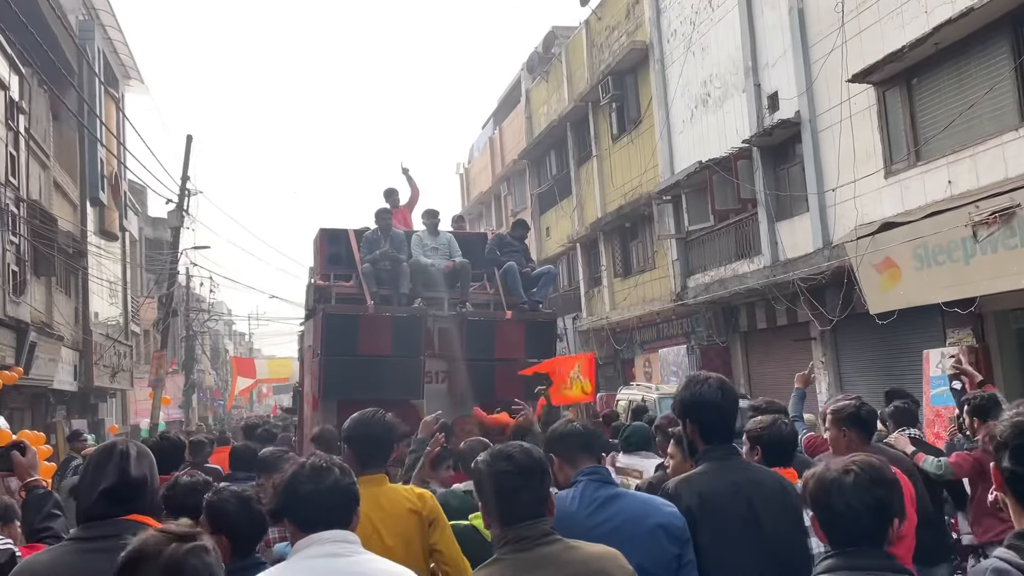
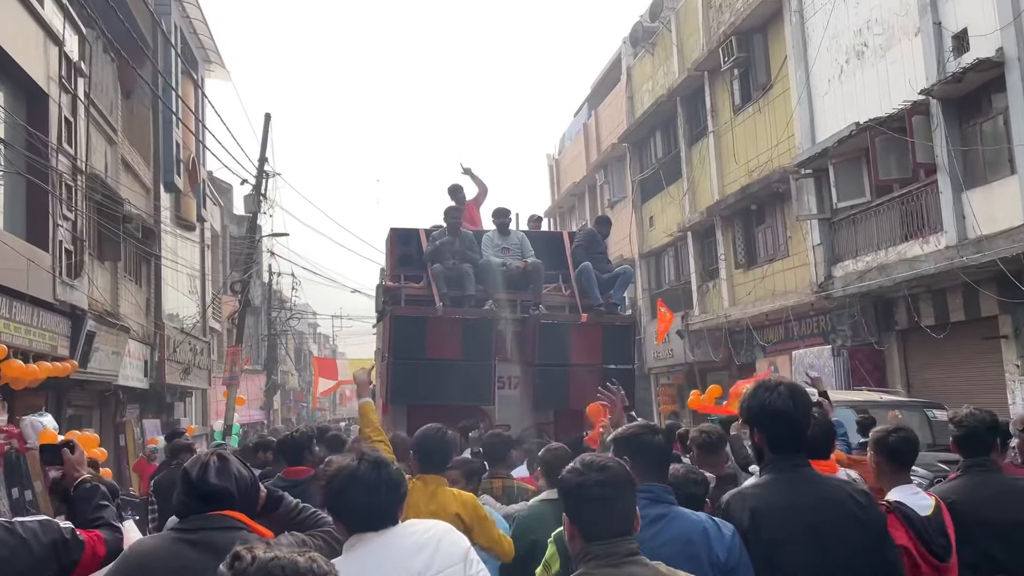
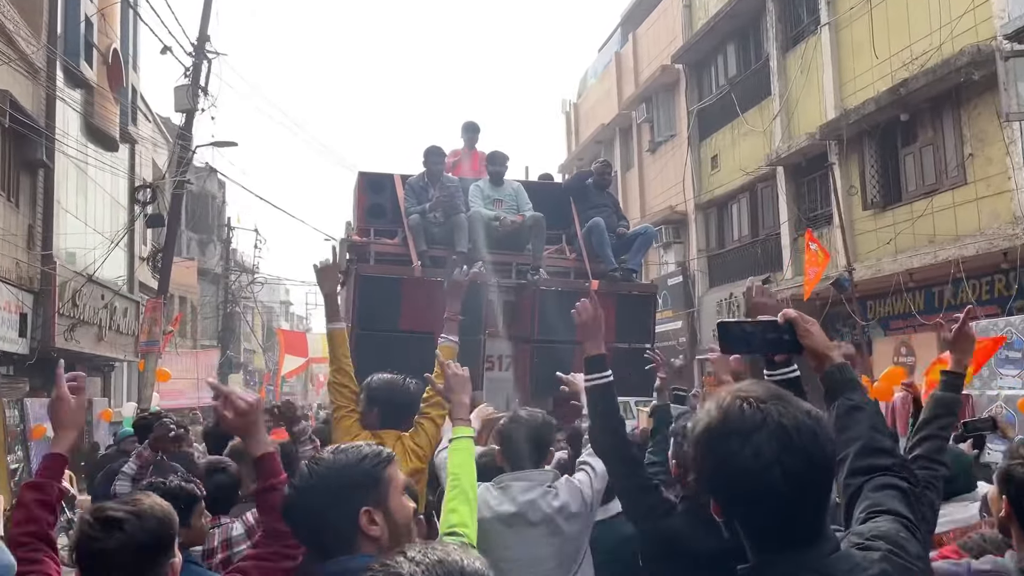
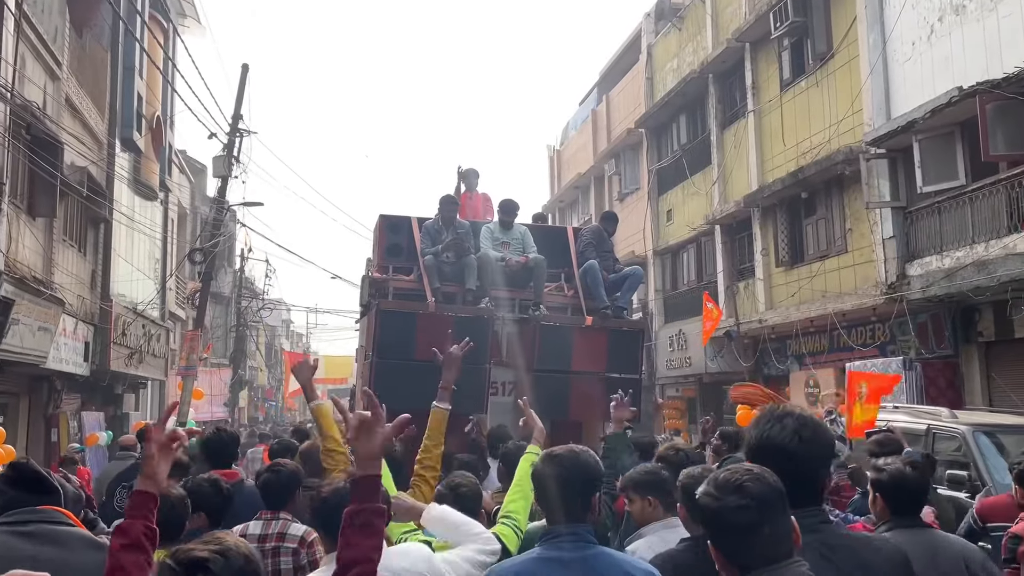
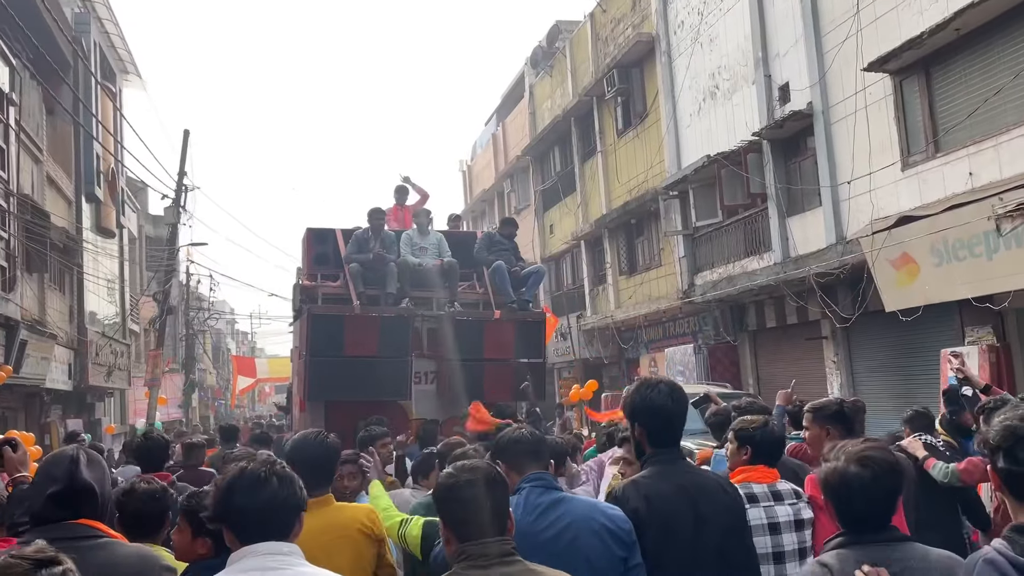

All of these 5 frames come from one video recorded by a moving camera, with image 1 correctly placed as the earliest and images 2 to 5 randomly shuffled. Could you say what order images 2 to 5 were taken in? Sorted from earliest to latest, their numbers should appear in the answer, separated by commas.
5, 2, 4, 3
